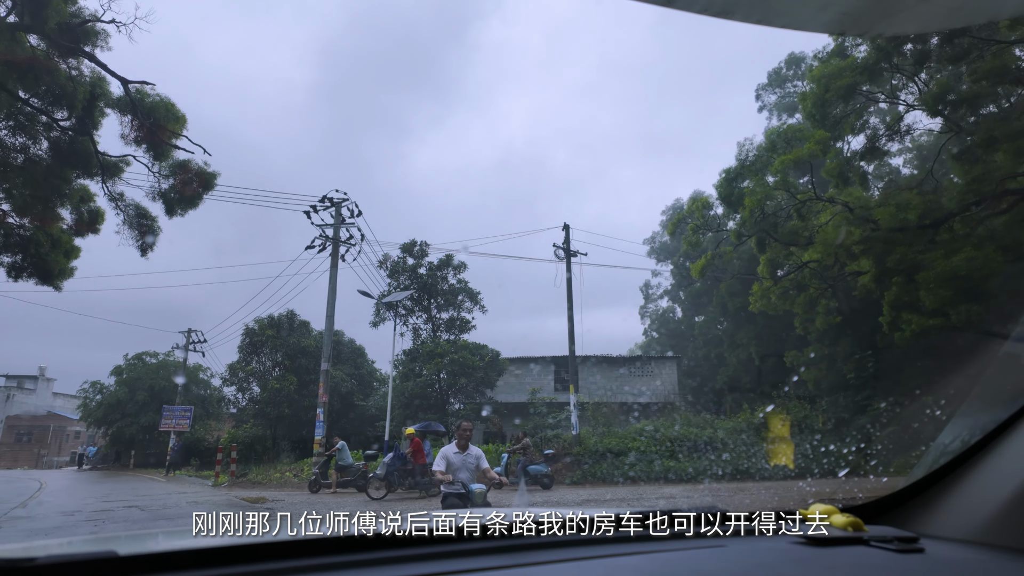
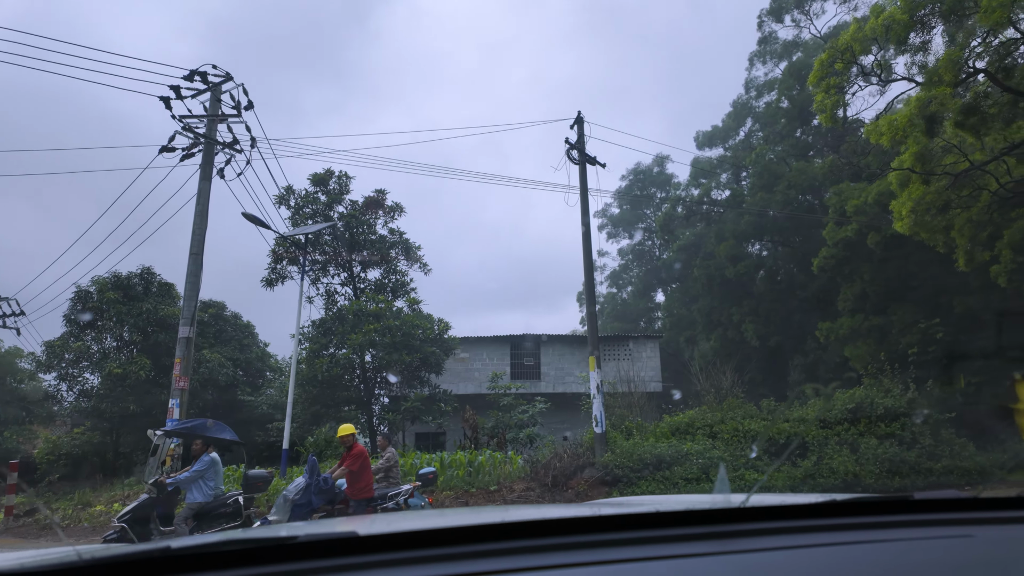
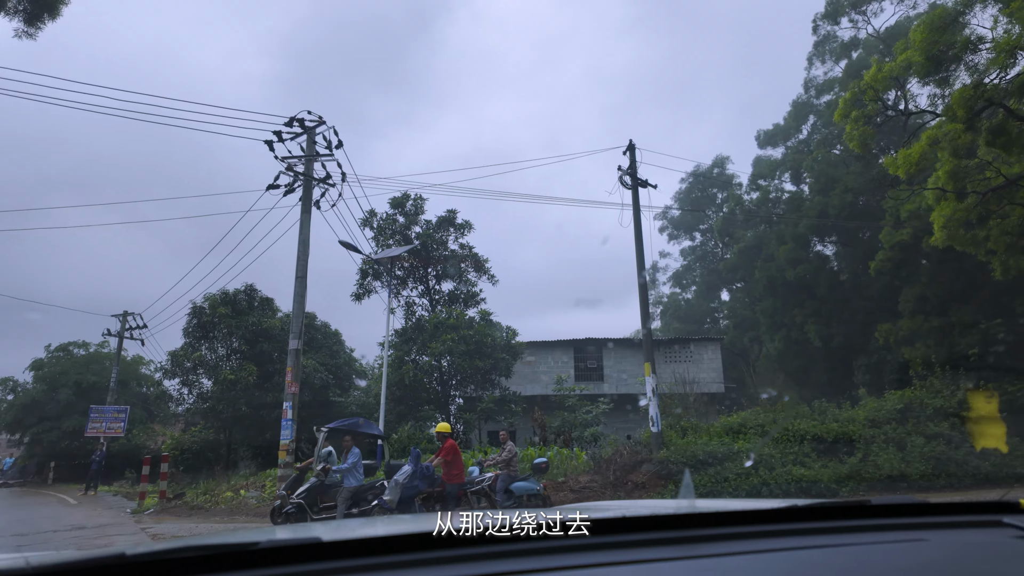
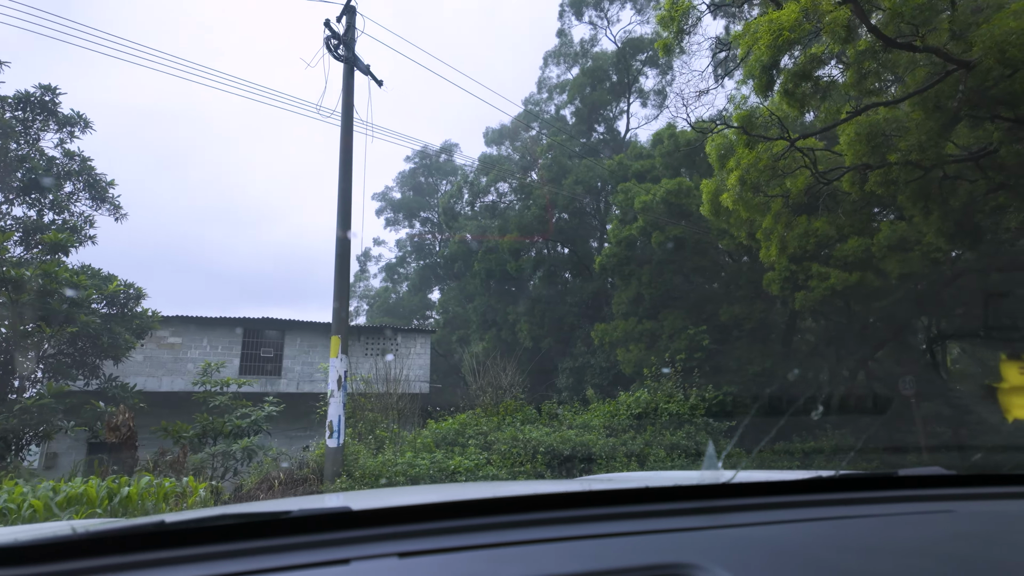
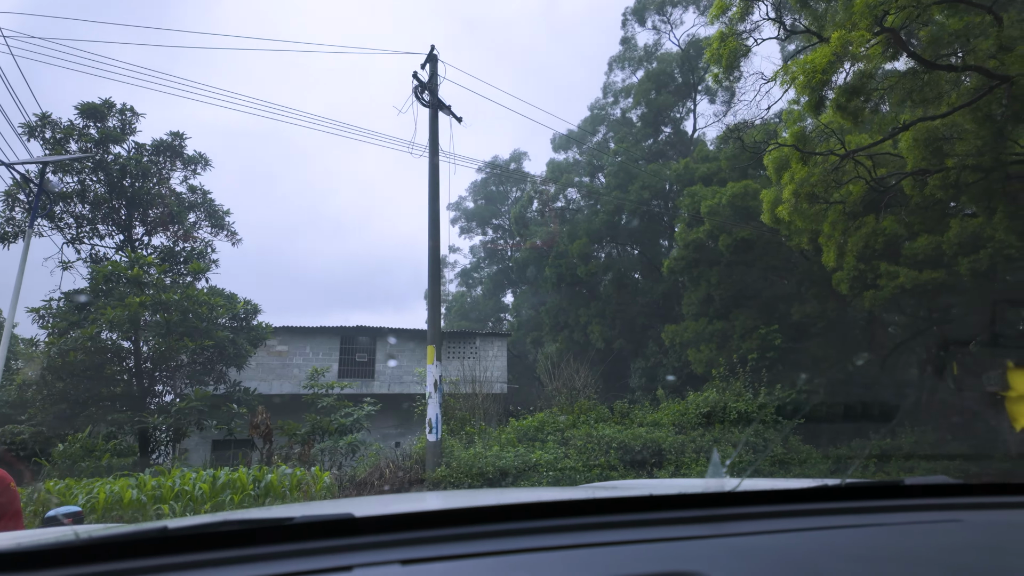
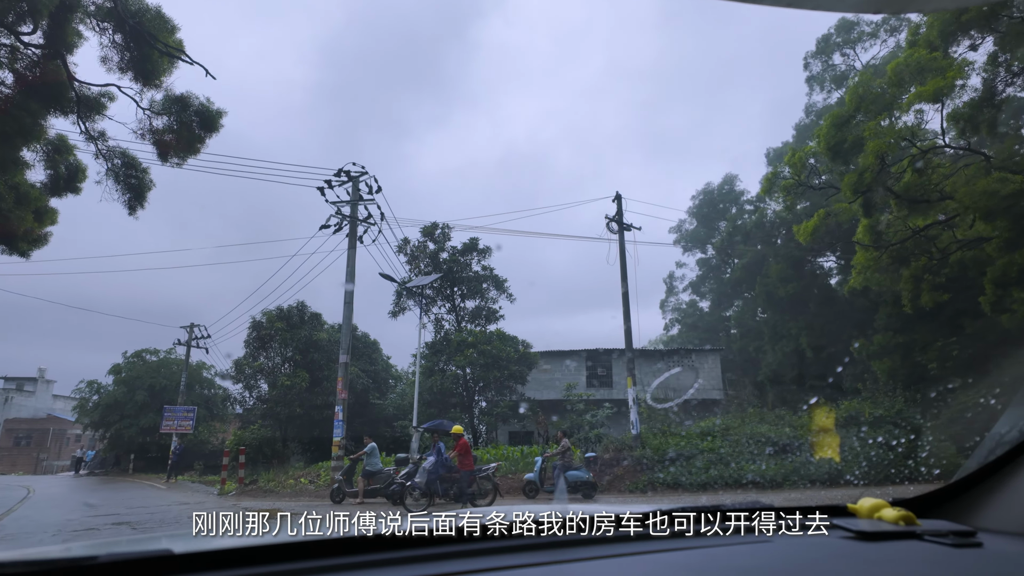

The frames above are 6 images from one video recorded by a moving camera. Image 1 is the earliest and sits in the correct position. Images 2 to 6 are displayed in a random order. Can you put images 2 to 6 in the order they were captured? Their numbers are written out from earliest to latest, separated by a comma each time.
6, 3, 2, 5, 4
